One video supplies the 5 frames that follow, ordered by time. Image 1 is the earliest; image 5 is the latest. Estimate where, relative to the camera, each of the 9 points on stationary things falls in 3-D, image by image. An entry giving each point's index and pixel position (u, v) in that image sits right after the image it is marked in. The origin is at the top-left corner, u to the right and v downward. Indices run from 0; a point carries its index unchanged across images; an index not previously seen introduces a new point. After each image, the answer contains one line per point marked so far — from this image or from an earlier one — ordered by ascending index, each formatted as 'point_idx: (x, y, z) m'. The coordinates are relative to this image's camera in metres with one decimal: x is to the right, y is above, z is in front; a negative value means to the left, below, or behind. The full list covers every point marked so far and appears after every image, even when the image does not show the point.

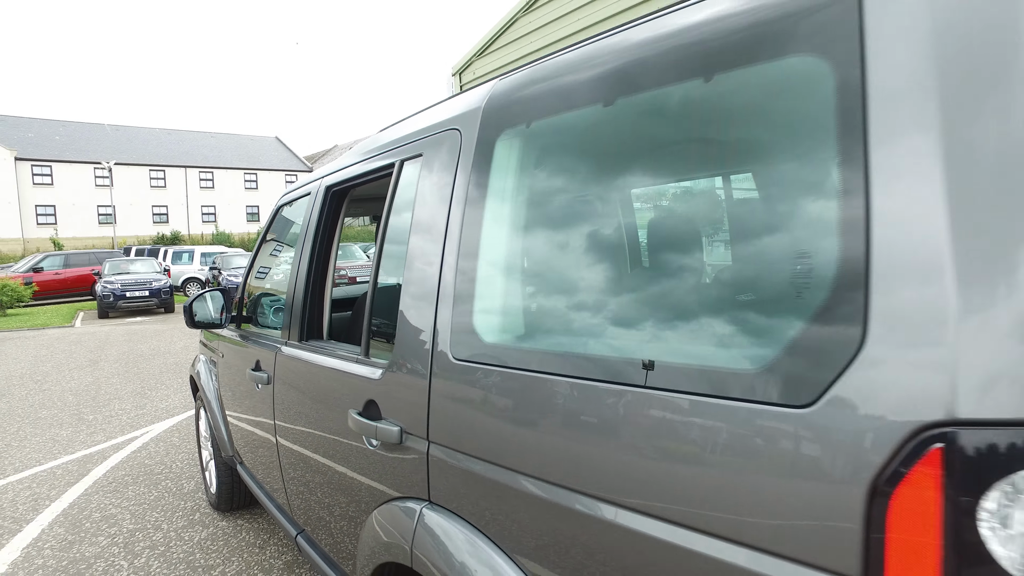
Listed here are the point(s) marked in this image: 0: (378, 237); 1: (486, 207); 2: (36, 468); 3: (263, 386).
0: (-0.4, +0.2, +1.8) m
1: (-0.1, +0.2, +1.3) m
2: (-3.5, -1.3, +4.2) m
3: (-1.0, -0.4, +2.4) m
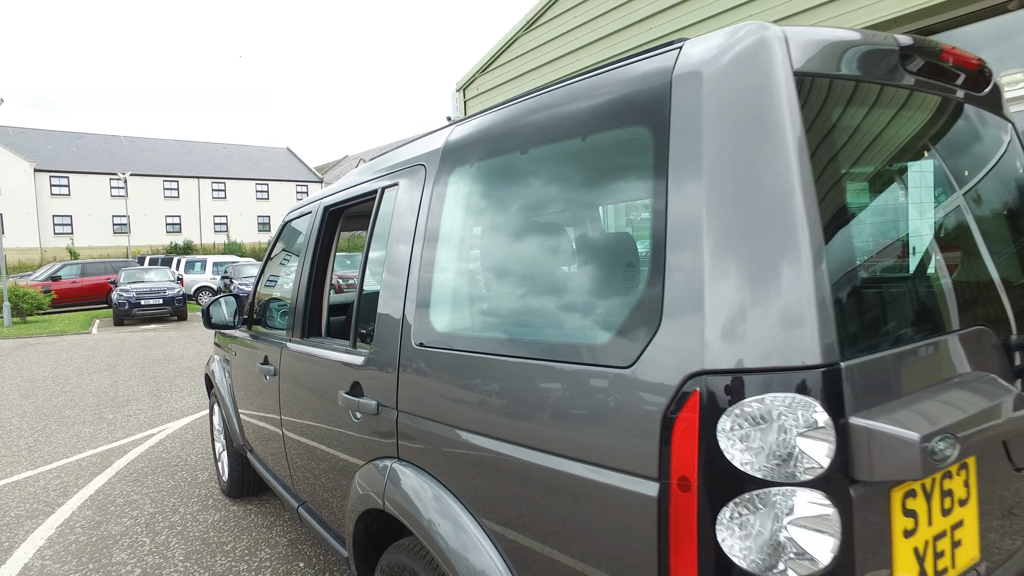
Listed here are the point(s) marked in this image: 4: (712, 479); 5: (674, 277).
0: (-0.6, +0.1, +2.1) m
1: (-0.2, +0.2, +1.7) m
2: (-3.5, -1.4, +4.6) m
3: (-1.2, -0.4, +2.8) m
4: (+0.3, -0.3, +0.8) m
5: (+0.2, 0.0, +1.0) m
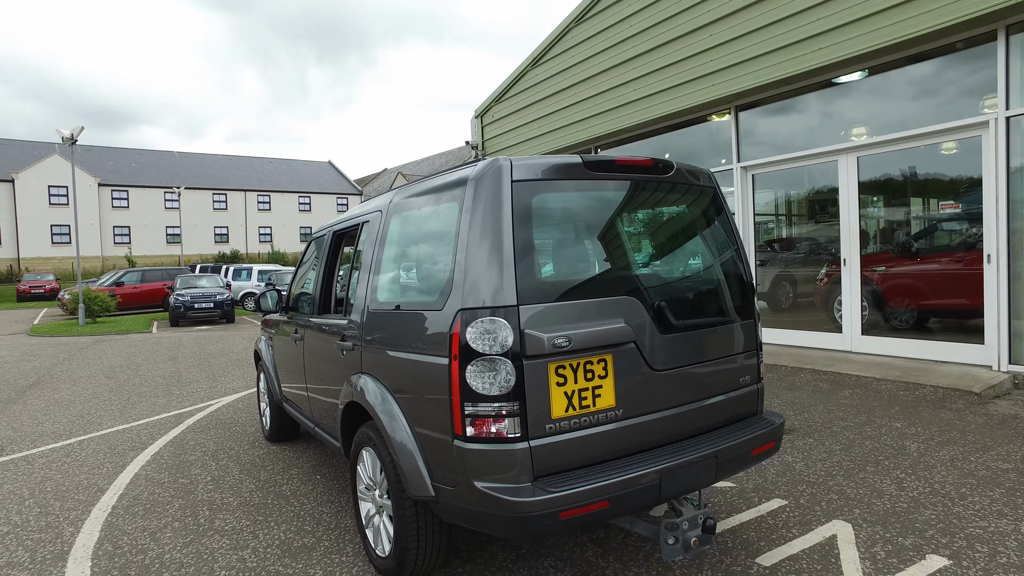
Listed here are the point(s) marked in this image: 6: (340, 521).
0: (-0.9, +0.2, +3.3) m
1: (-0.6, +0.2, +2.9) m
2: (-3.7, -1.4, +6.0) m
3: (-1.5, -0.4, +4.0) m
4: (-0.2, -0.2, +2.0) m
5: (-0.2, +0.1, +2.1) m
6: (-1.0, -1.3, +3.2) m
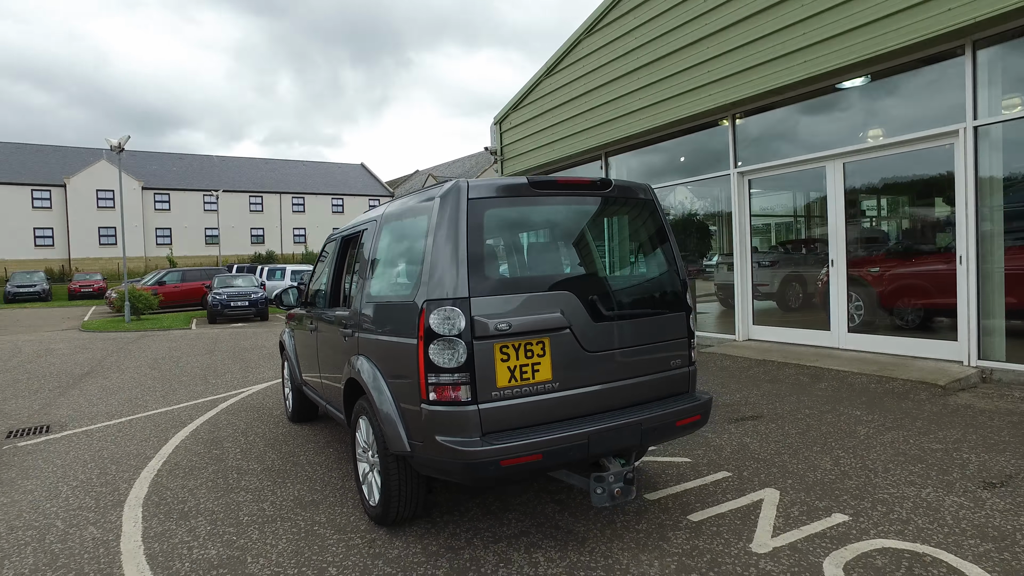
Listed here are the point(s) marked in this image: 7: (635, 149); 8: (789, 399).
0: (-1.0, +0.2, +3.9) m
1: (-0.8, +0.2, +3.4) m
2: (-3.7, -1.3, +6.7) m
3: (-1.6, -0.4, +4.6) m
4: (-0.4, -0.2, +2.5) m
5: (-0.4, +0.1, +2.7) m
6: (-1.1, -1.3, +3.8) m
7: (+2.2, +2.5, +10.5) m
8: (+2.6, -1.0, +5.4) m
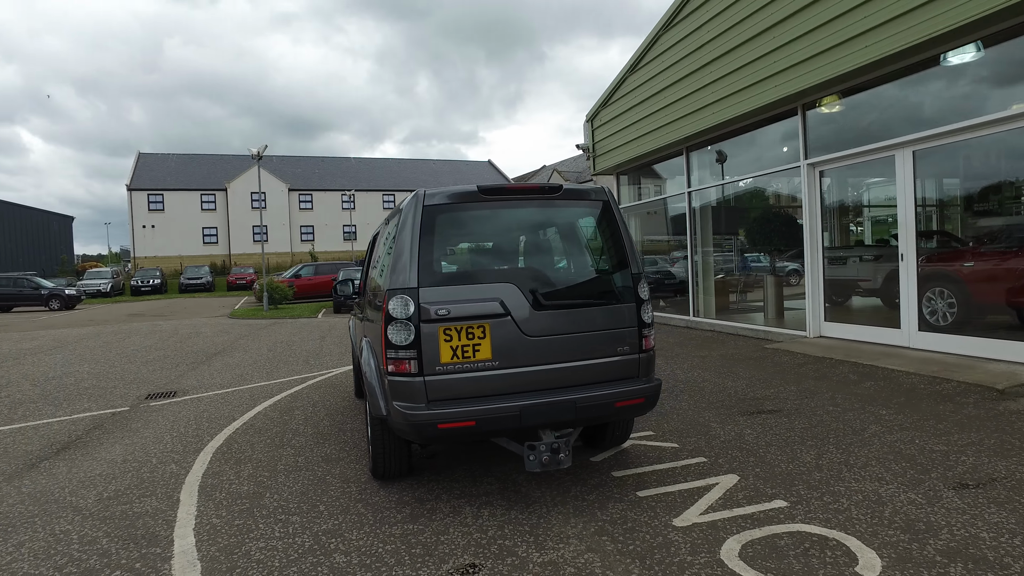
0: (-1.0, +0.2, +4.6) m
1: (-0.9, +0.3, +4.0) m
2: (-3.1, -1.2, +7.8) m
3: (-1.4, -0.3, +5.4) m
4: (-0.7, -0.2, +3.1) m
5: (-0.6, +0.1, +3.2) m
6: (-1.1, -1.2, +4.5) m
7: (+3.6, +2.6, +10.3) m
8: (+2.8, -1.0, +5.2) m
